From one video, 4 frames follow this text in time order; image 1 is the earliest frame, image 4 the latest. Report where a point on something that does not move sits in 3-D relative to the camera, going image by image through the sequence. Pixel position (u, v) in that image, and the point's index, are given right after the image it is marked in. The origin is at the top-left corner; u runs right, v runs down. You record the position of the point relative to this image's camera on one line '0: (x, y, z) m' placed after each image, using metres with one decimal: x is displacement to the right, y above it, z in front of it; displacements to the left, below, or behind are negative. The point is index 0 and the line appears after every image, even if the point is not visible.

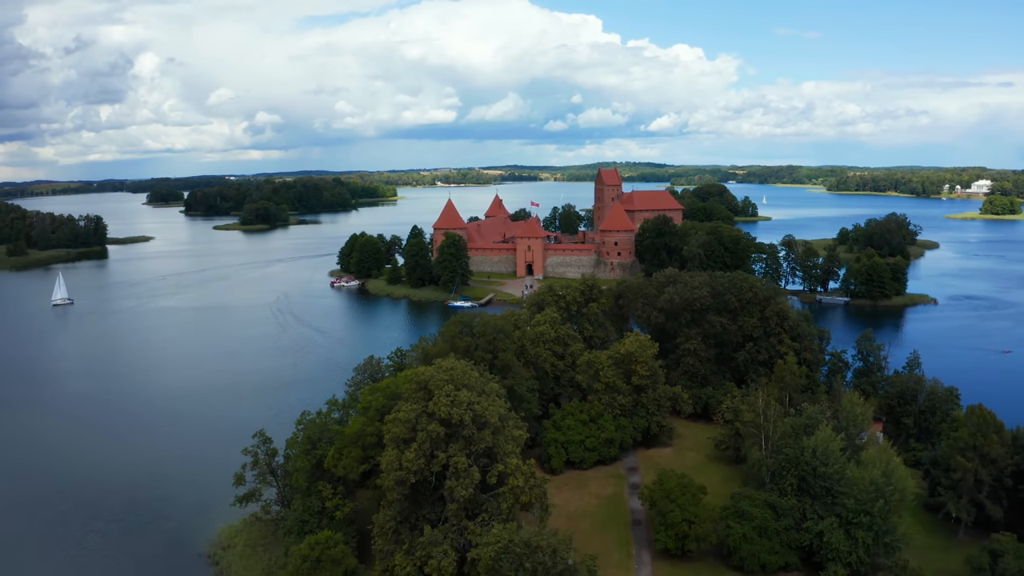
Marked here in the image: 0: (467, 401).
0: (-1.1, -2.7, +16.8) m
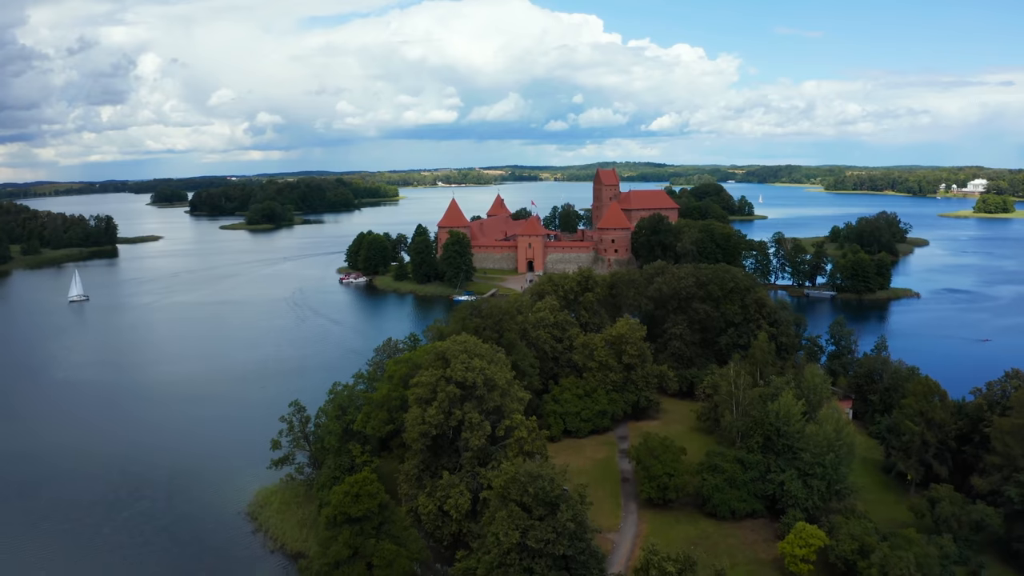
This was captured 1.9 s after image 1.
0: (-0.9, -2.3, +19.7) m
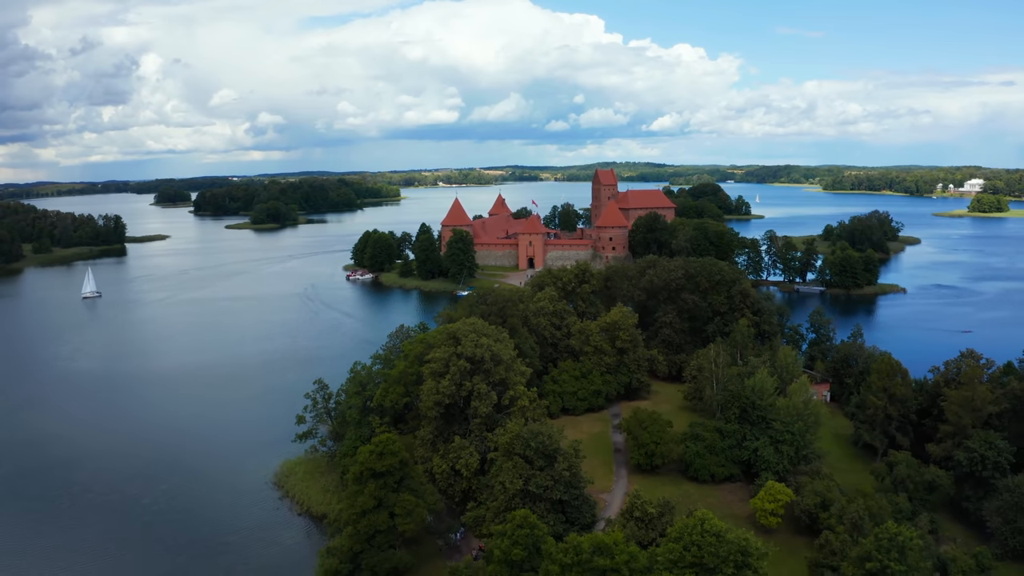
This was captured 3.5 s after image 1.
0: (-0.8, -1.9, +22.3) m
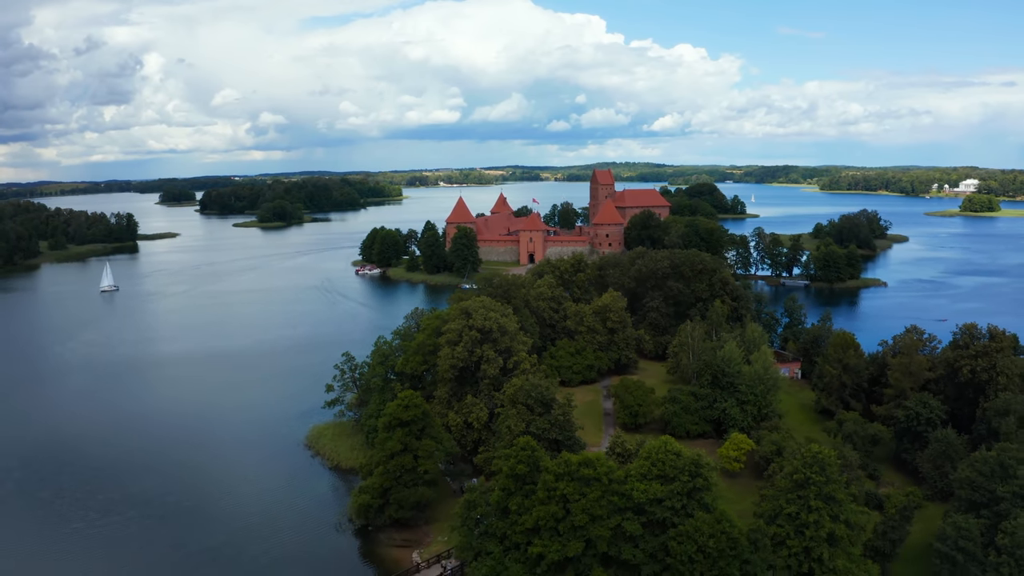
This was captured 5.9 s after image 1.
0: (-0.7, -1.2, +26.1) m
